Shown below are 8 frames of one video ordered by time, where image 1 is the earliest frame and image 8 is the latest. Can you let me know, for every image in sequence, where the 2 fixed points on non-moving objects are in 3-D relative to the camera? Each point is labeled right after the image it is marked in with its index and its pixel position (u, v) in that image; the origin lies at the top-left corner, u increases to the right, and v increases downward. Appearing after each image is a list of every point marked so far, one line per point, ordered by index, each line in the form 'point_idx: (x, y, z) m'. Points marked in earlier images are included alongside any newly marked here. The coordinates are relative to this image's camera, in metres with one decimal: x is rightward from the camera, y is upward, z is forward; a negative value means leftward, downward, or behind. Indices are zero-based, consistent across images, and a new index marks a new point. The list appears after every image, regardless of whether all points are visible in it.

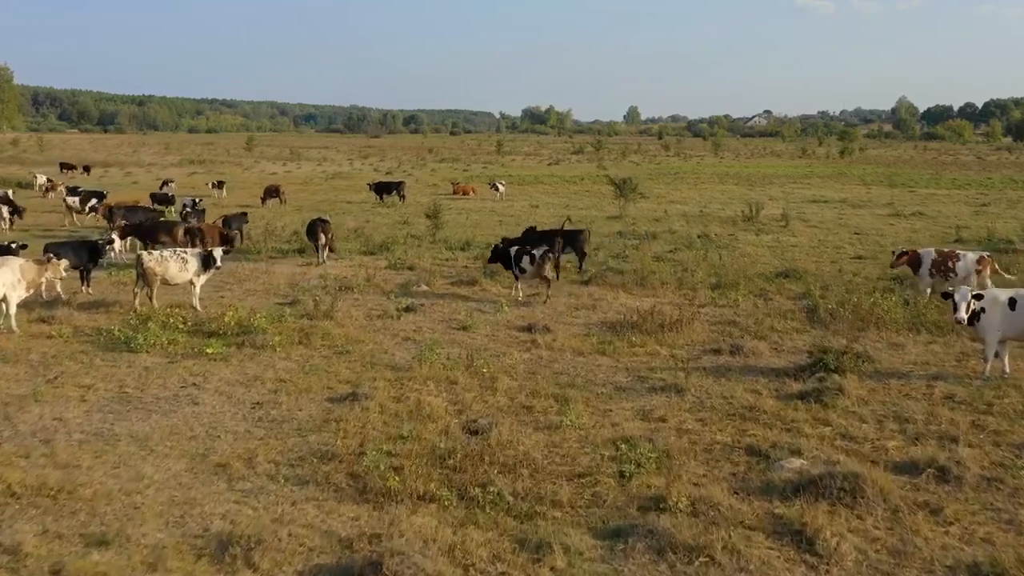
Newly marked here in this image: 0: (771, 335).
0: (+3.8, -0.7, +10.8) m
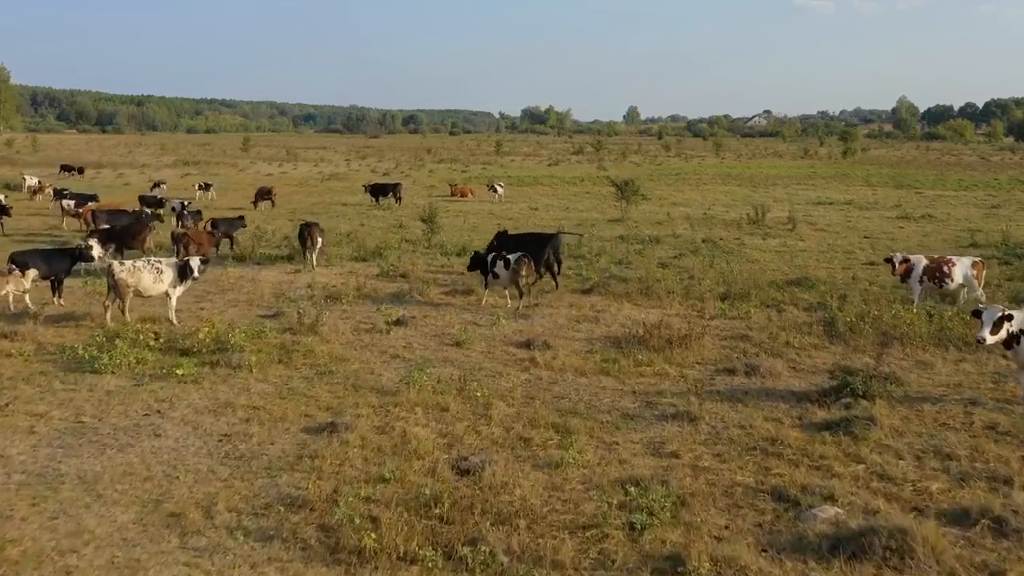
0: (+3.7, -0.9, +10.1) m
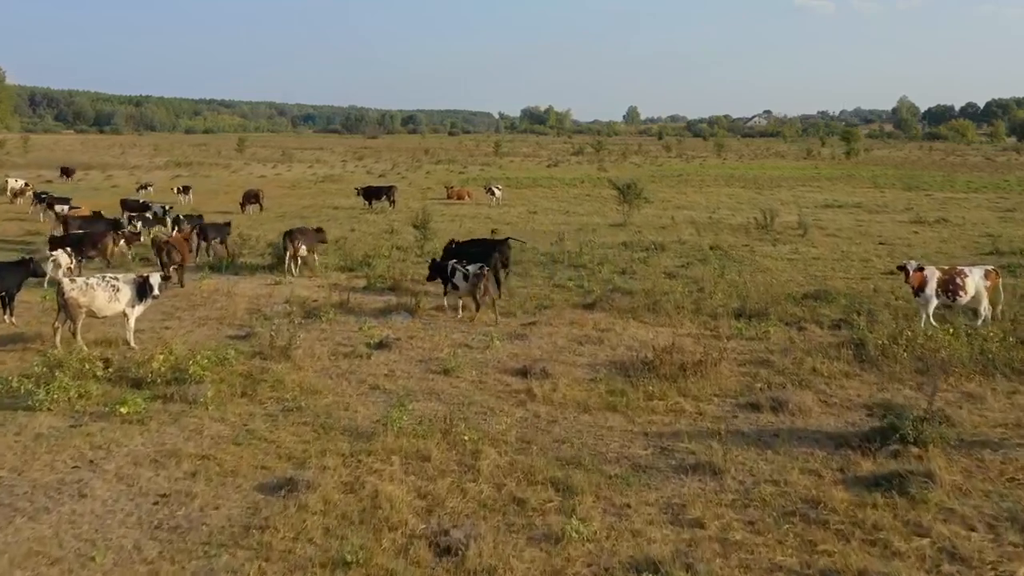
0: (+3.7, -1.1, +9.0) m
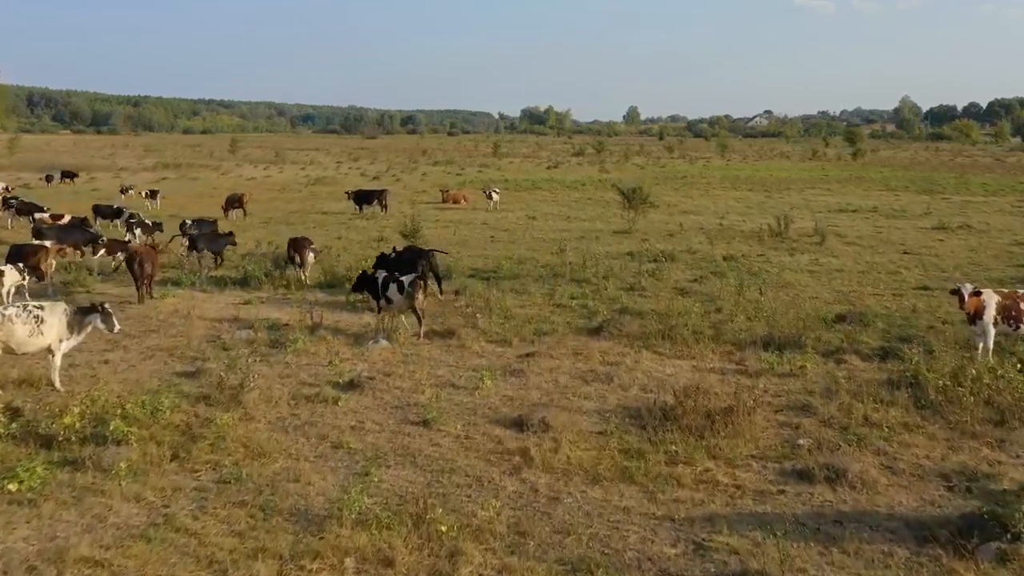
0: (+3.6, -1.5, +7.4) m
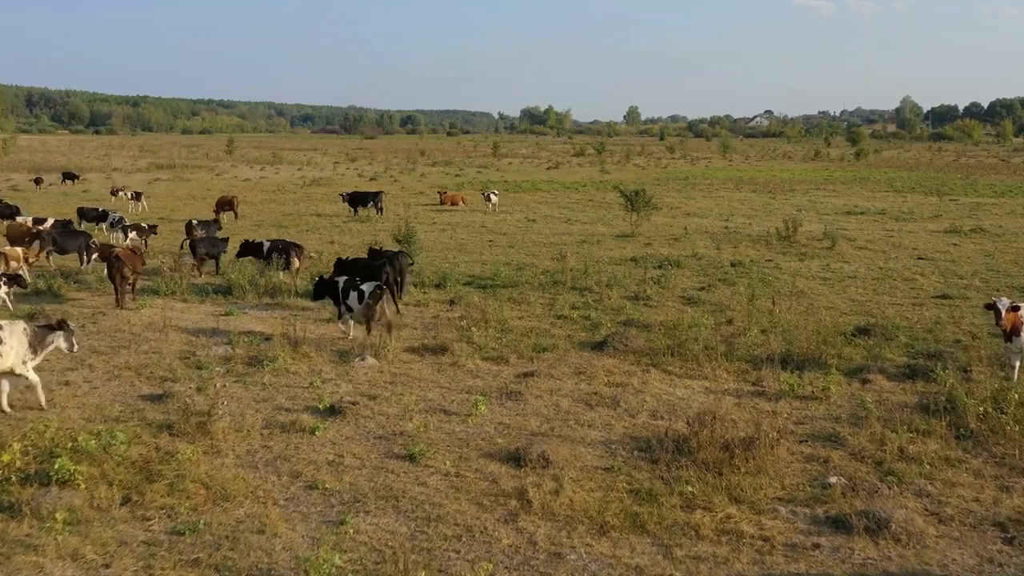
0: (+3.6, -1.7, +6.6) m
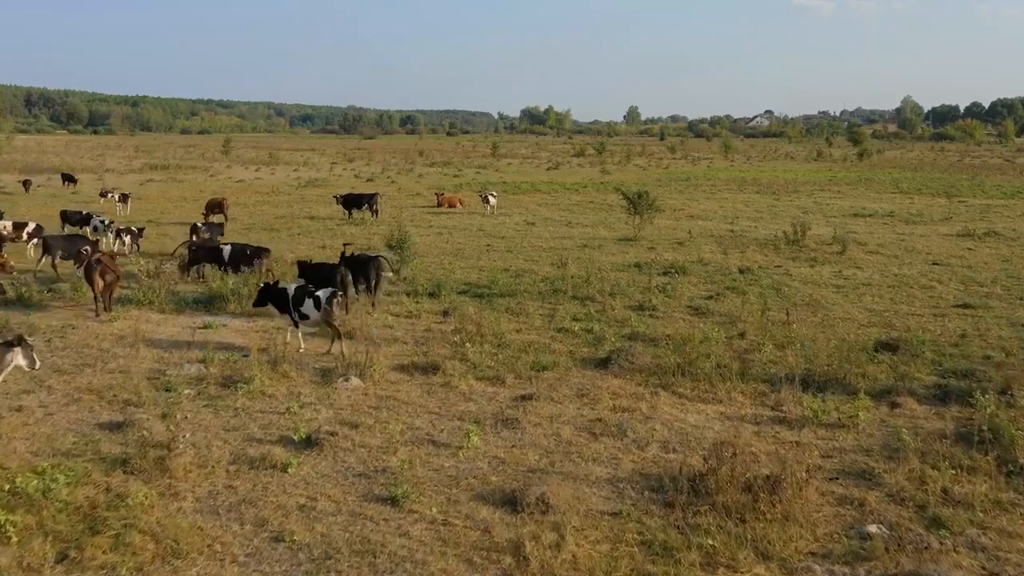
0: (+3.5, -1.8, +5.8) m
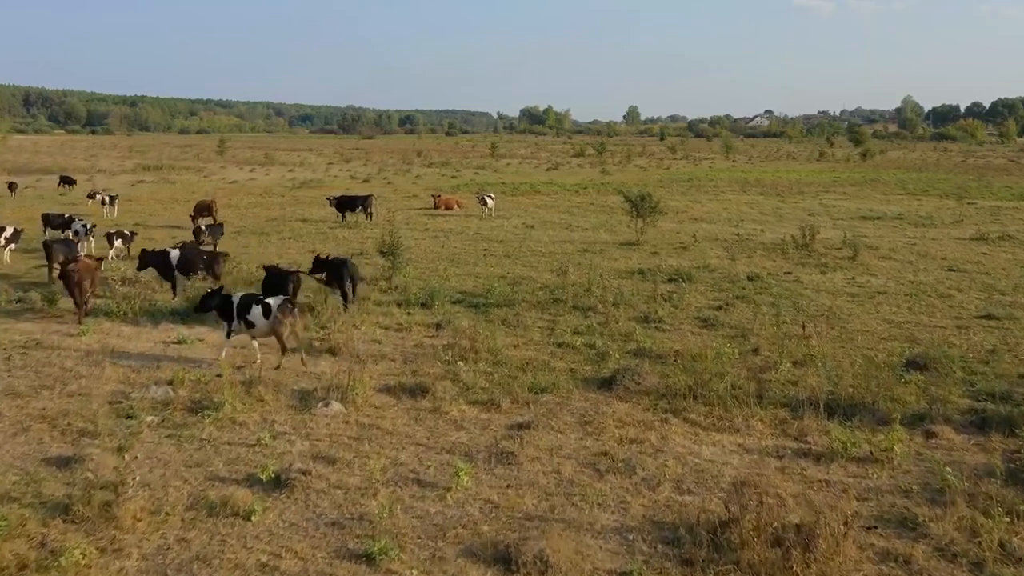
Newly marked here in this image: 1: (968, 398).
0: (+3.5, -2.0, +5.0) m
1: (+5.5, -1.3, +9.0) m
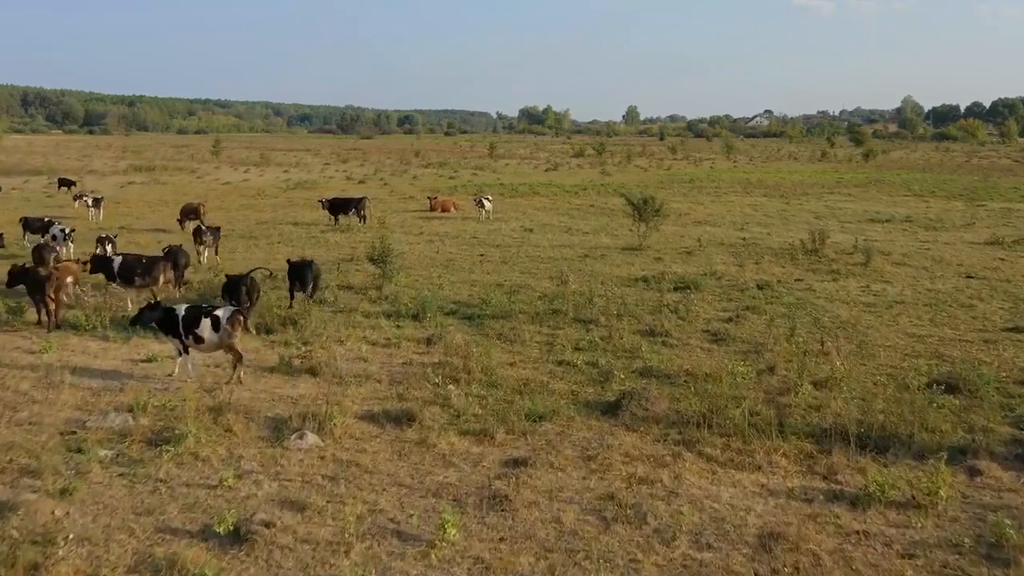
0: (+3.4, -2.2, +4.2) m
1: (+5.4, -1.5, +8.2) m
